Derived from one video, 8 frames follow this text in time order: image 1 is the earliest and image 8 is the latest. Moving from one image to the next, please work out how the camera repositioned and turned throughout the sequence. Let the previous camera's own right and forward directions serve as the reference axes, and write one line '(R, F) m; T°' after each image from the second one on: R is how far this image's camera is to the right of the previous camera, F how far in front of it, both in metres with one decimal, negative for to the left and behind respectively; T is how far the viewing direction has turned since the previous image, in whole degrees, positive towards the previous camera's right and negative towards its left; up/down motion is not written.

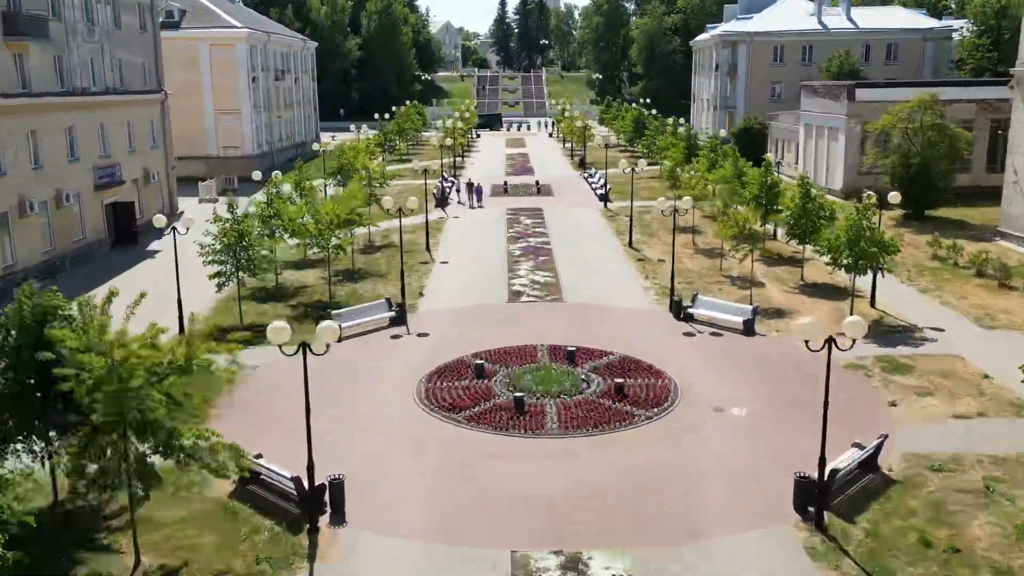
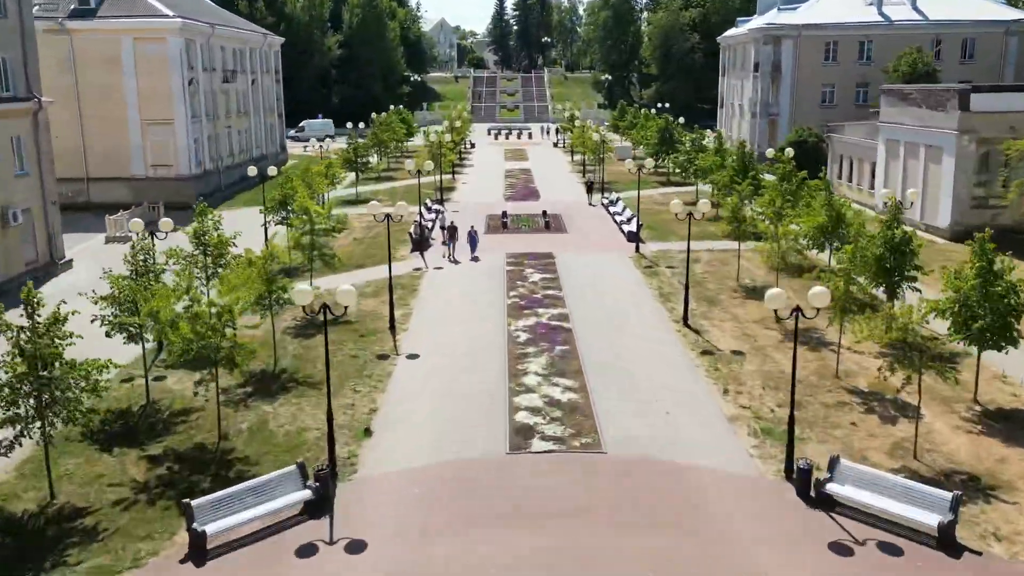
(-0.1, +9.9) m; 0°
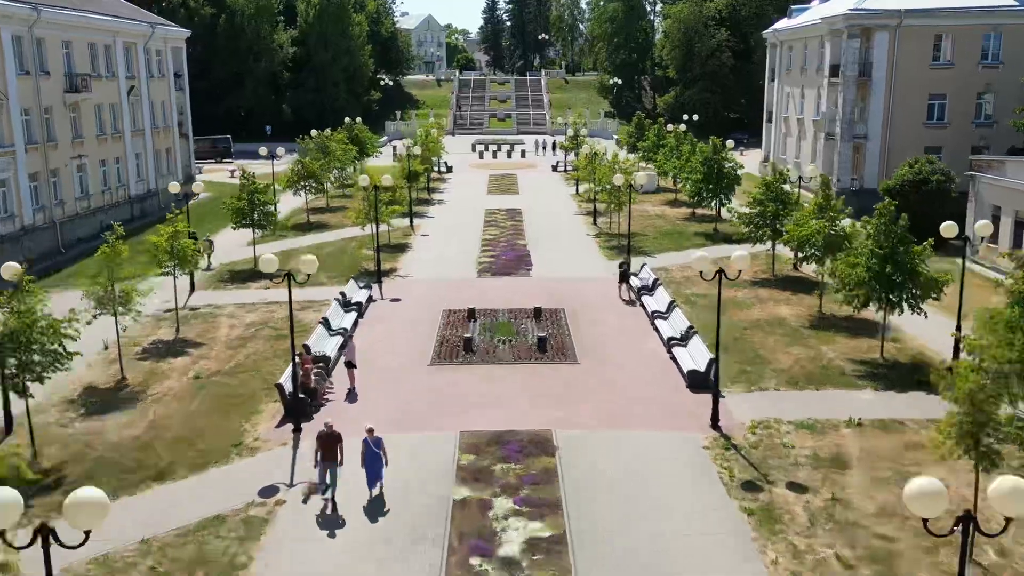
(+0.7, +14.6) m; 0°
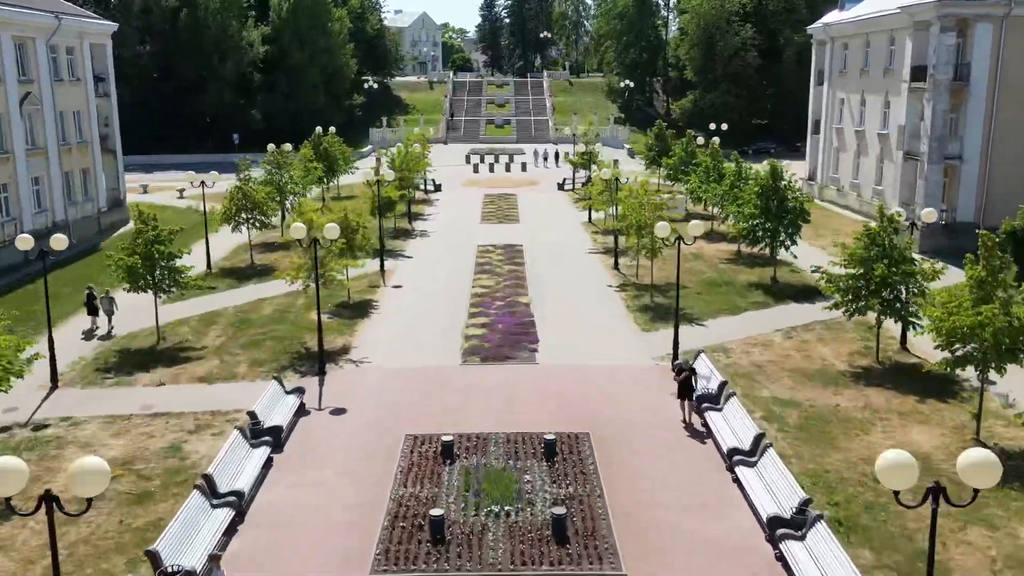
(0.0, +7.9) m; 0°
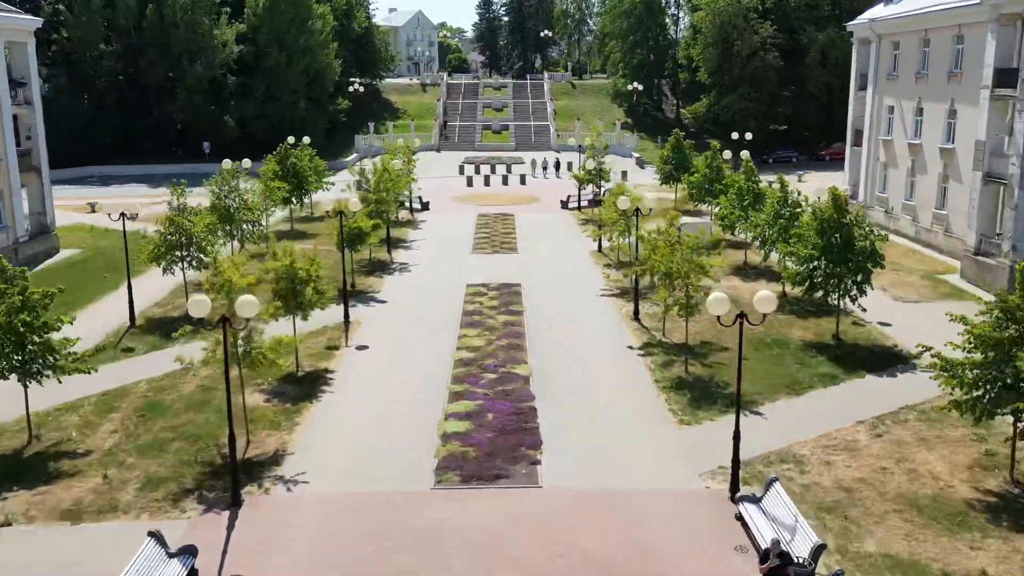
(+0.1, +5.4) m; 0°
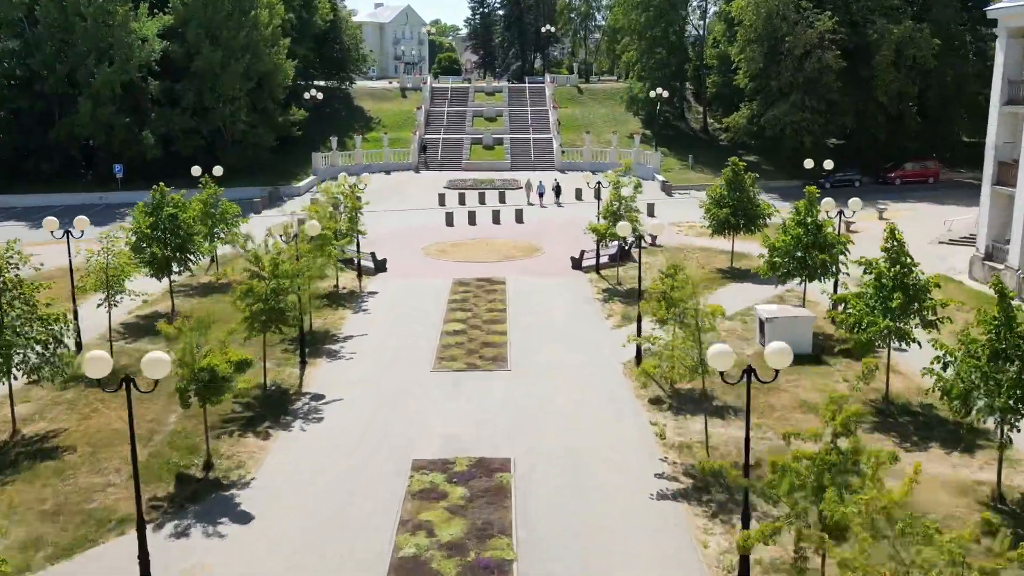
(+0.3, +11.9) m; 0°
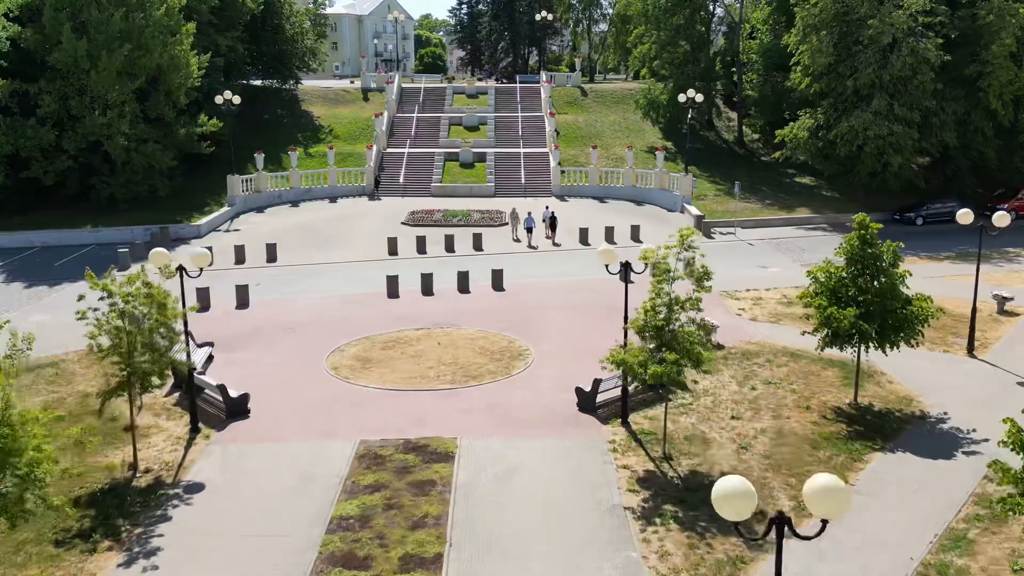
(+0.7, +12.7) m; 0°
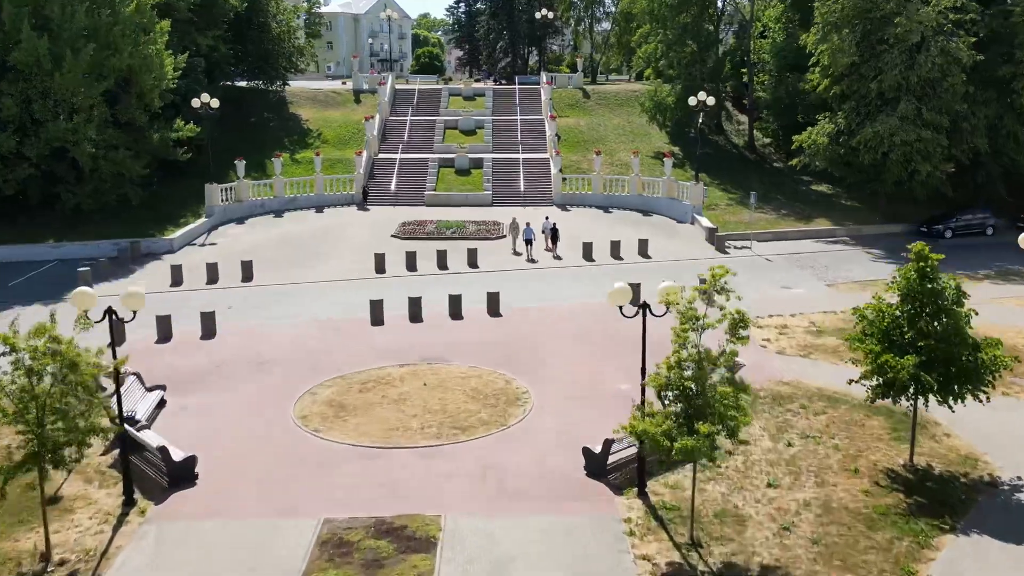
(+0.1, +2.6) m; 0°
